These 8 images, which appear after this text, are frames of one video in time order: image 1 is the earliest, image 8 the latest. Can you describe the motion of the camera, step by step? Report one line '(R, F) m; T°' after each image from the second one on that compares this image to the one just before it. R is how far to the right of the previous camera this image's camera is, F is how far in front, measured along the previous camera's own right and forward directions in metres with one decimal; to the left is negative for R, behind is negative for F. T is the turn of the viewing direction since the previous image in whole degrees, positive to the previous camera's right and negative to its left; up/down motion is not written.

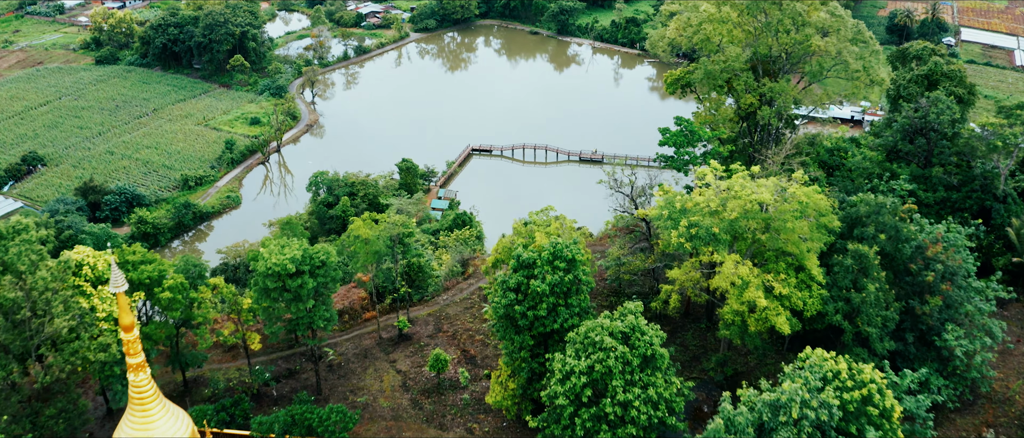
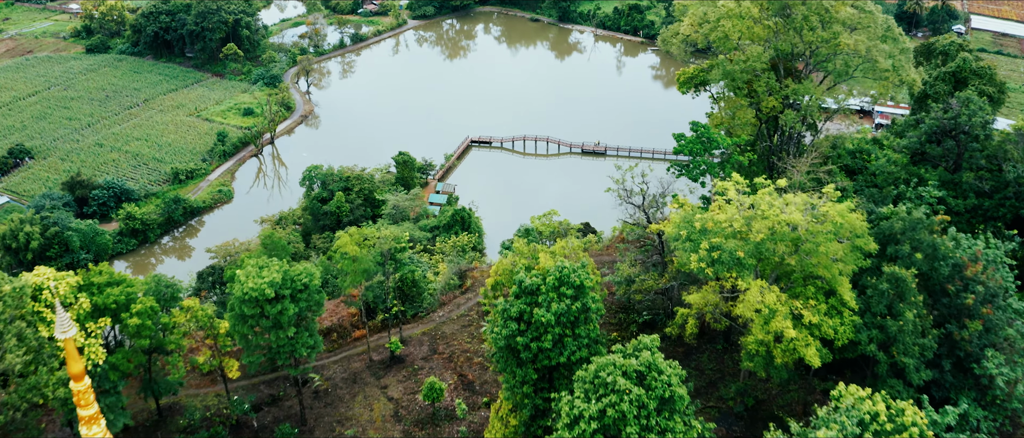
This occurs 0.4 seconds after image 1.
(0.0, +2.1) m; 0°
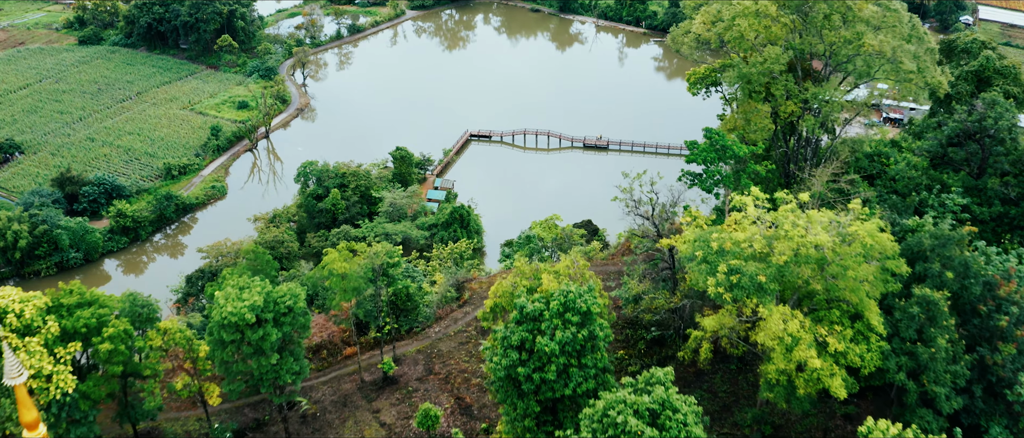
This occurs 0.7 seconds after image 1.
(0.0, +1.6) m; 0°
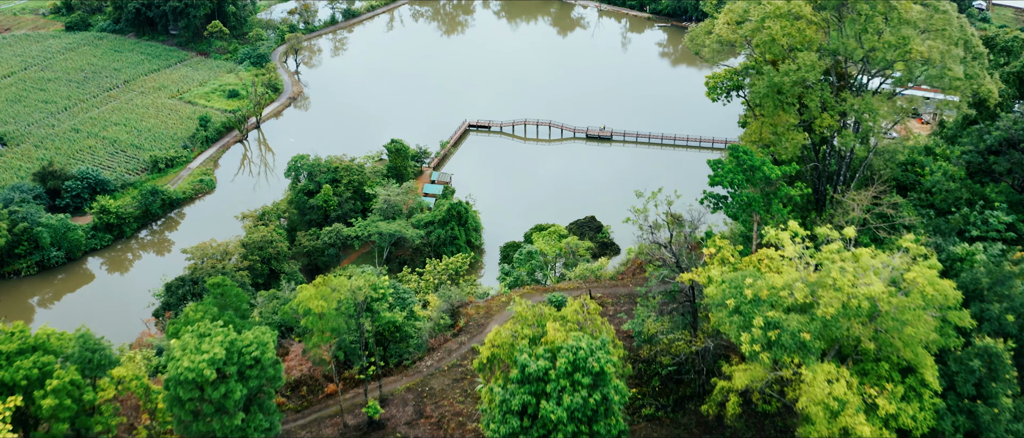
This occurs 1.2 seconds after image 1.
(0.0, +2.6) m; 0°
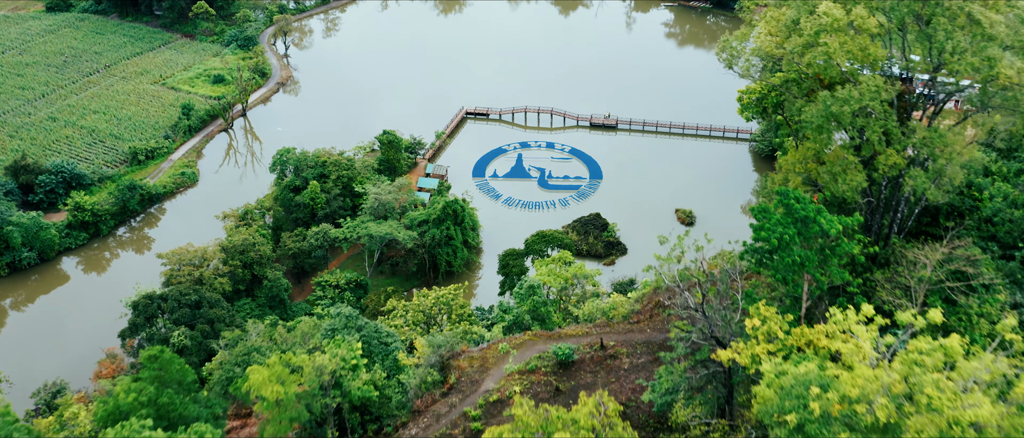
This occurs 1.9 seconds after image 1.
(0.0, +3.6) m; 0°
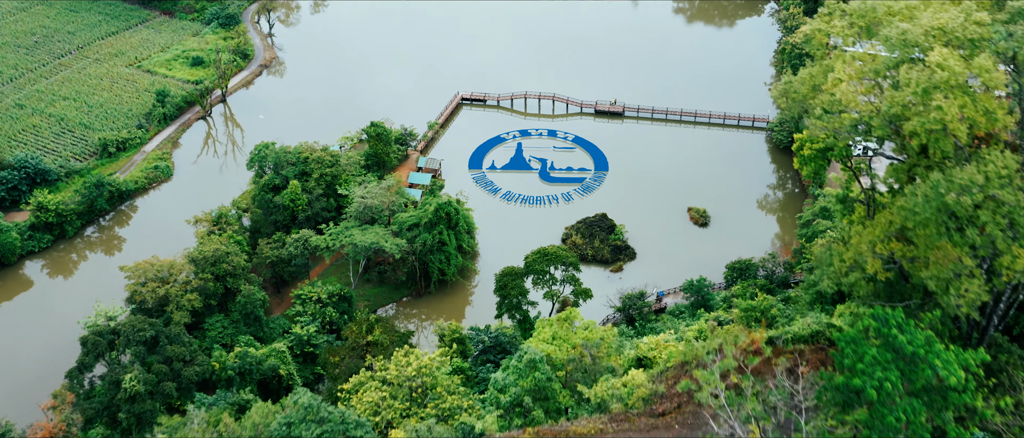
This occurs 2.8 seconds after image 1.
(+0.1, +4.6) m; 0°
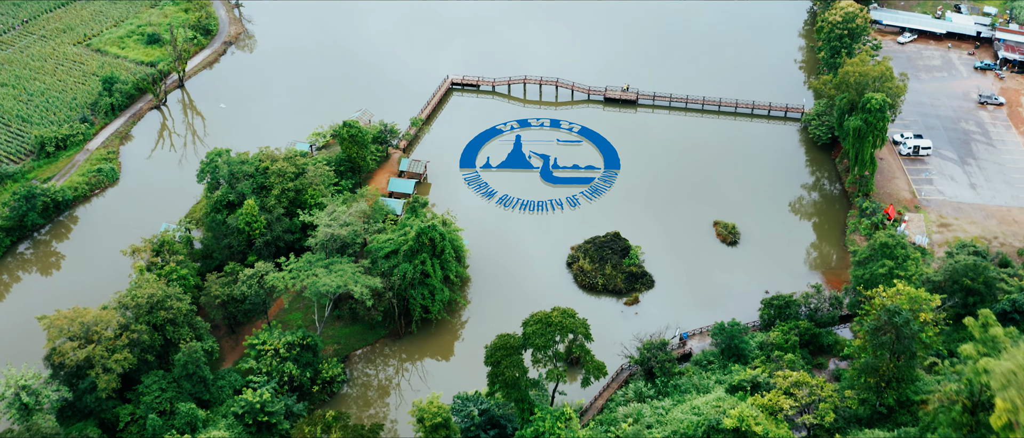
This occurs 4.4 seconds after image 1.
(+0.2, +7.8) m; 0°
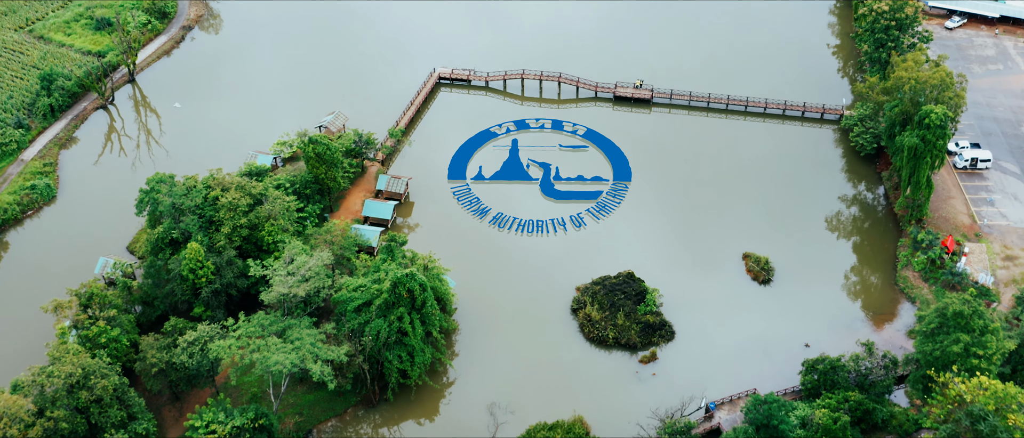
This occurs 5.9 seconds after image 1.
(+0.2, +6.8) m; 0°
